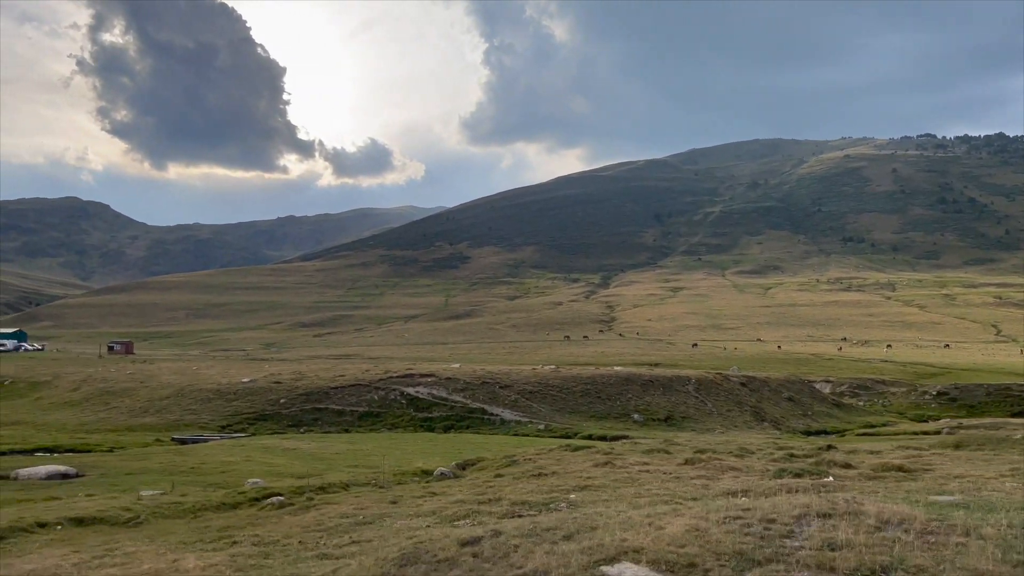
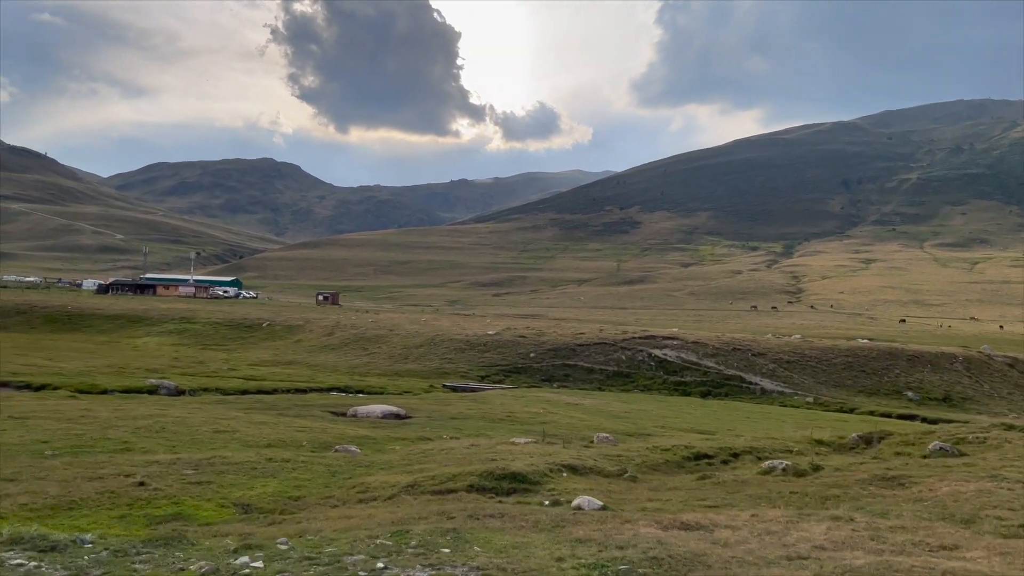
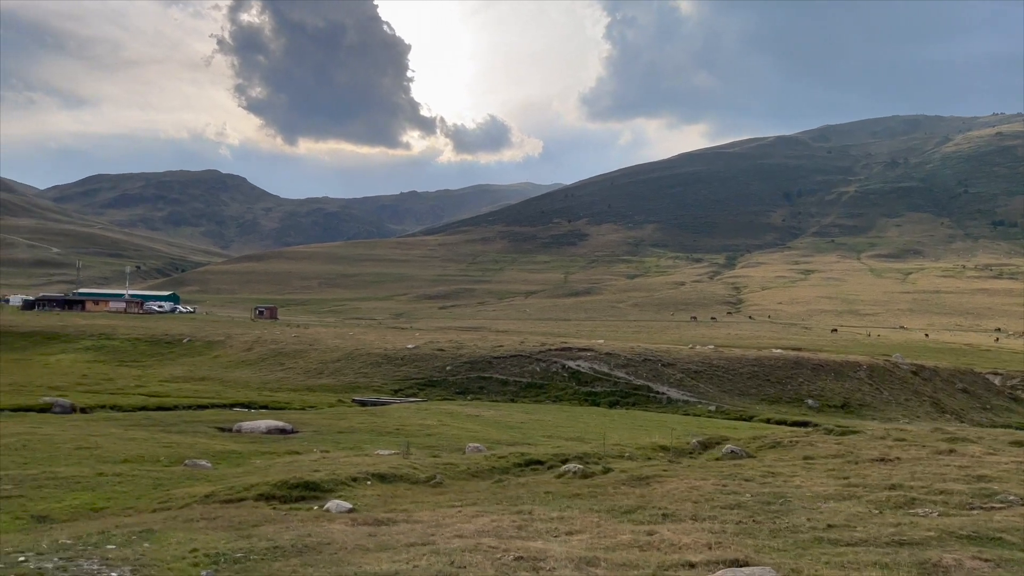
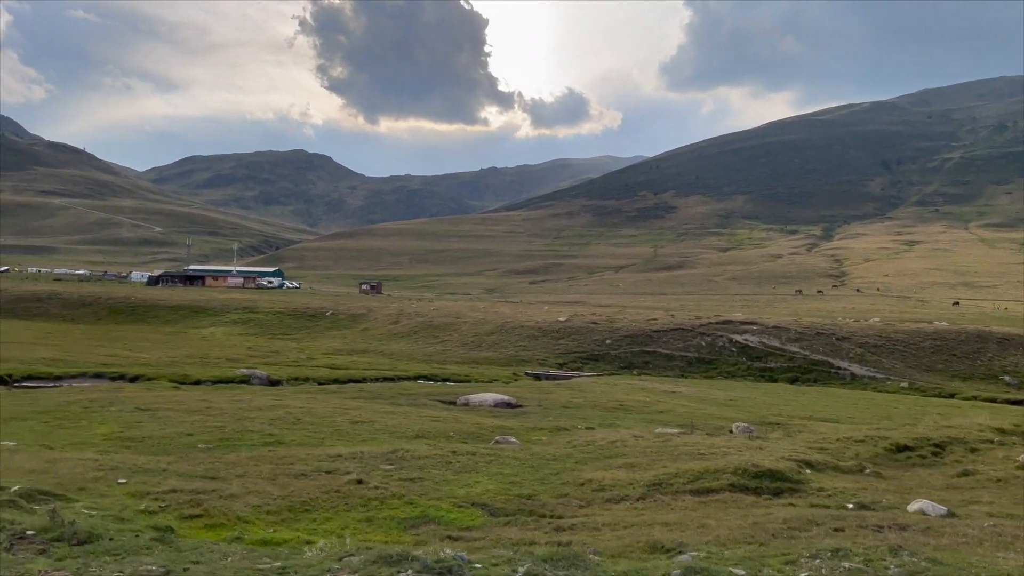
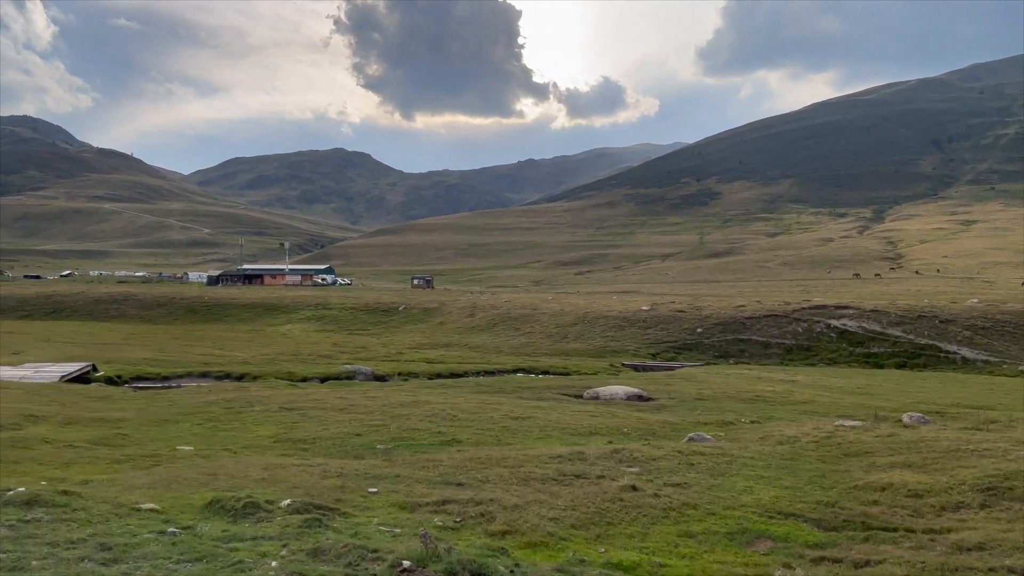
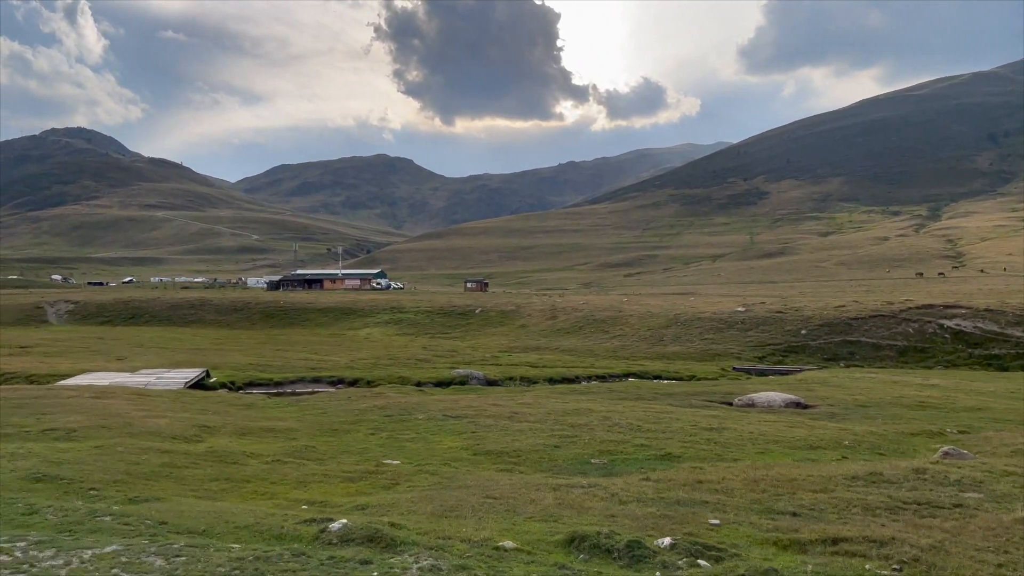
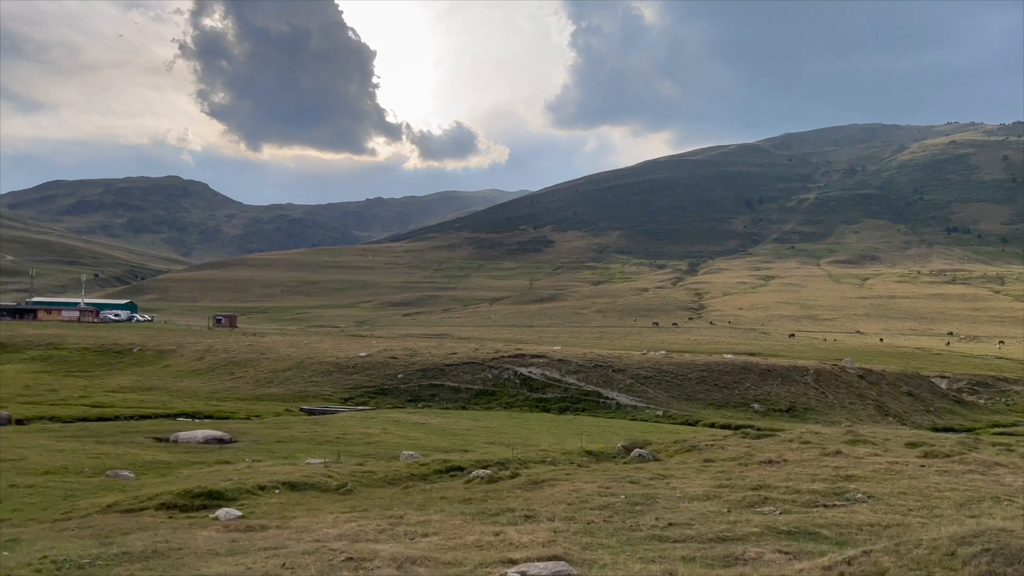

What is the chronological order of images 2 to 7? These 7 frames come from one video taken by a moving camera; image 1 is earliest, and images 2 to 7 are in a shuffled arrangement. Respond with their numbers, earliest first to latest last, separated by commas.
7, 3, 2, 4, 5, 6
